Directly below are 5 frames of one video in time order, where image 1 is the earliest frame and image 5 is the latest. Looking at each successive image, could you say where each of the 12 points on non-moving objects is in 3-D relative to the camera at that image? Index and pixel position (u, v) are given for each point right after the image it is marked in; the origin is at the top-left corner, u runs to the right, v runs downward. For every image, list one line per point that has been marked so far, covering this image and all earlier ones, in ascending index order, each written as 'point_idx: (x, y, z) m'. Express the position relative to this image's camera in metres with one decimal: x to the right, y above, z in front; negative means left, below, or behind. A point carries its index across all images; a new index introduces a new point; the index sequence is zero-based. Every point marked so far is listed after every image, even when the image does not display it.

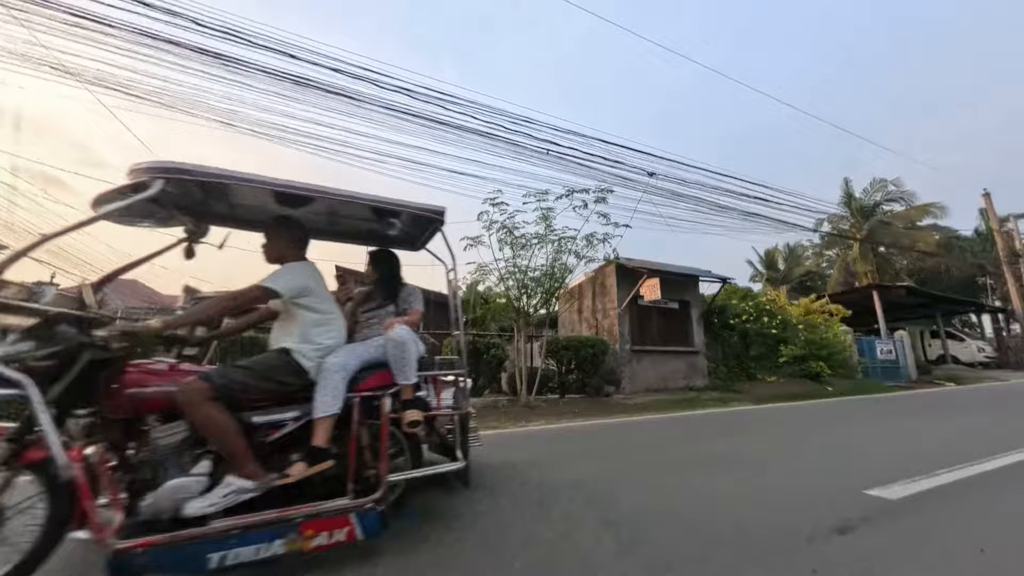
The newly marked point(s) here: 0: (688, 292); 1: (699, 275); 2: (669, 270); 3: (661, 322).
0: (+7.8, -0.2, +15.9) m
1: (+8.0, +0.6, +15.7) m
2: (+6.3, +0.8, +15.3) m
3: (+6.2, -1.4, +15.2) m
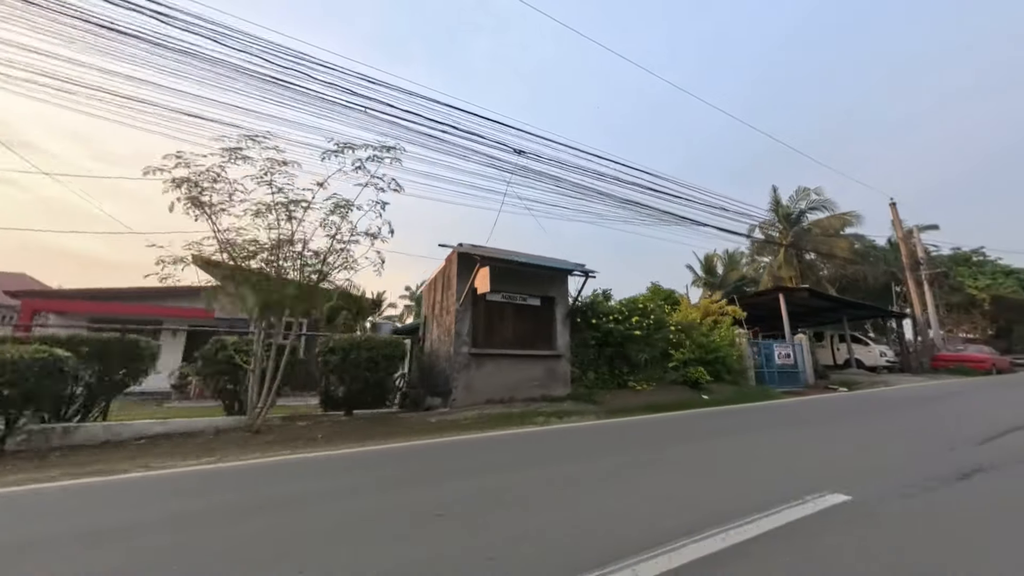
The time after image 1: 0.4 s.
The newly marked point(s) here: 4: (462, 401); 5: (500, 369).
0: (+1.6, 0.0, +13.9) m
1: (+1.8, +0.8, +13.8) m
2: (+0.2, +1.0, +13.2) m
3: (+0.1, -1.2, +13.1) m
4: (-1.8, -3.7, +11.6) m
5: (-0.4, -2.8, +12.3) m
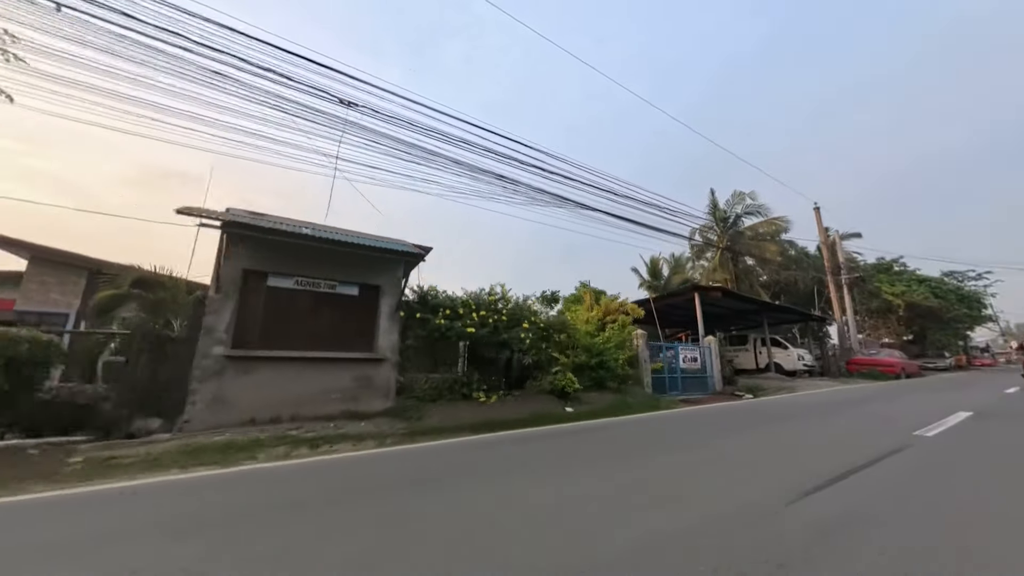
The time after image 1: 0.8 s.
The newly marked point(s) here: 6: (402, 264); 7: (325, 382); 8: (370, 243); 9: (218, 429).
0: (-4.0, +0.5, +11.1) m
1: (-3.8, +1.2, +10.9) m
2: (-5.3, +1.5, +10.2) m
3: (-5.5, -0.7, +10.1) m
4: (-7.3, -3.2, +8.4) m
5: (-6.0, -2.3, +9.2) m
6: (-3.4, +0.8, +11.0) m
7: (-4.9, -2.5, +9.8) m
8: (-4.2, +1.3, +10.6) m
9: (-6.7, -3.3, +8.5) m
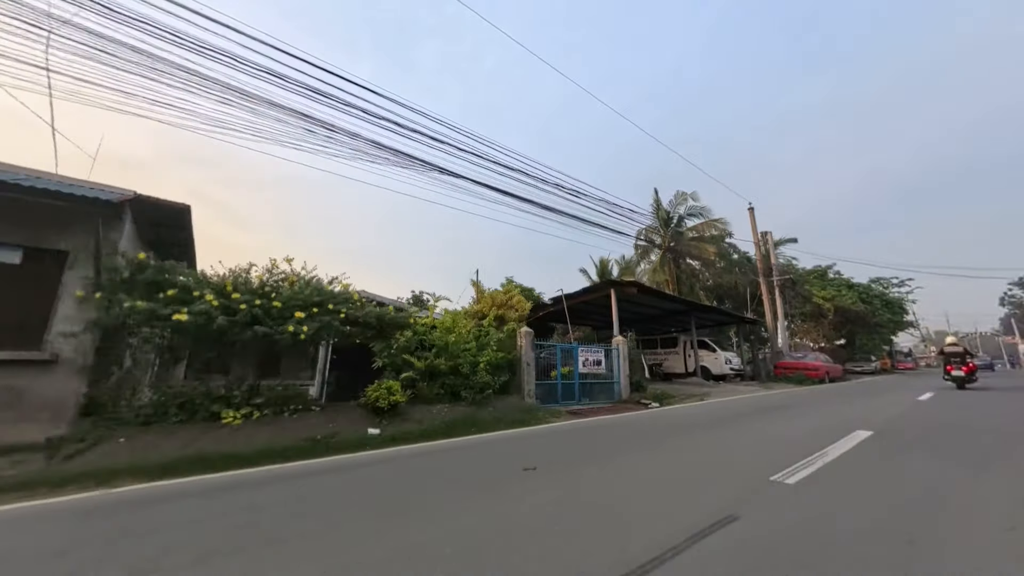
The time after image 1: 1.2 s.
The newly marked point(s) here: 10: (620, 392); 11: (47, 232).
0: (-9.0, +1.1, +7.4) m
1: (-8.8, +1.9, +7.3) m
2: (-10.3, +2.2, +6.5) m
3: (-10.4, 0.0, +6.3) m
4: (-12.1, -2.4, +4.5) m
5: (-10.9, -1.6, +5.4) m
6: (-8.4, +1.5, +7.5) m
7: (-9.9, -1.8, +6.1) m
8: (-9.2, +2.0, +6.9) m
9: (-11.6, -2.5, +4.6) m
10: (+5.2, -5.1, +17.6) m
11: (-9.7, +1.3, +7.0) m
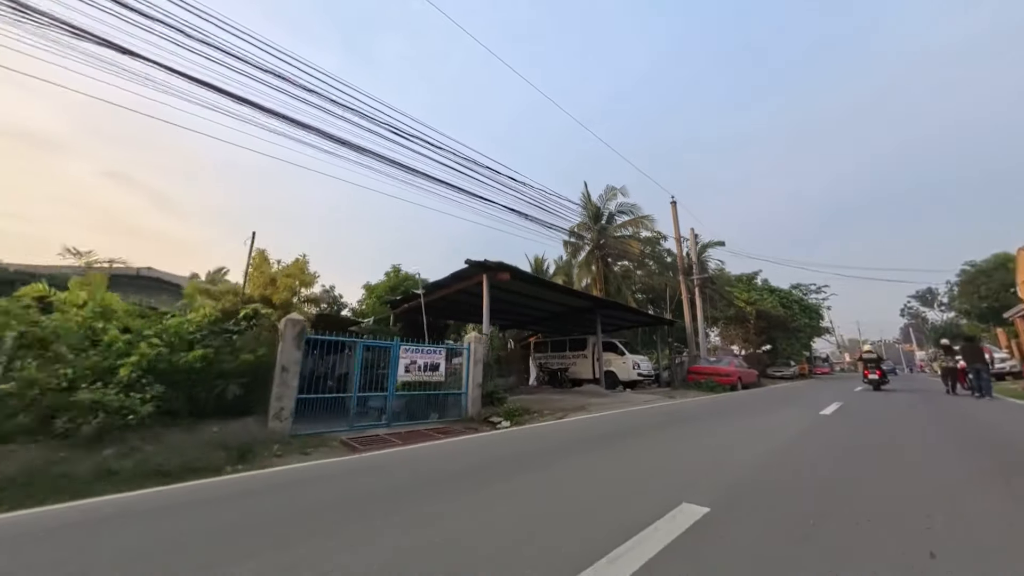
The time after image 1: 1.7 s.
0: (-14.6, +2.4, +1.6) m
1: (-14.3, +3.1, +1.5) m
2: (-15.7, +3.4, +0.5) m
3: (-15.9, +1.3, +0.3) m
4: (-17.4, -1.1, -1.7) m
5: (-16.3, -0.3, -0.7) m
6: (-14.0, +2.7, +1.7) m
7: (-15.4, -0.5, +0.1) m
8: (-14.7, +3.3, +1.1) m
9: (-16.9, -1.2, -1.6) m
10: (-1.7, -4.3, +13.1) m
11: (-15.2, +2.5, +1.0) m
